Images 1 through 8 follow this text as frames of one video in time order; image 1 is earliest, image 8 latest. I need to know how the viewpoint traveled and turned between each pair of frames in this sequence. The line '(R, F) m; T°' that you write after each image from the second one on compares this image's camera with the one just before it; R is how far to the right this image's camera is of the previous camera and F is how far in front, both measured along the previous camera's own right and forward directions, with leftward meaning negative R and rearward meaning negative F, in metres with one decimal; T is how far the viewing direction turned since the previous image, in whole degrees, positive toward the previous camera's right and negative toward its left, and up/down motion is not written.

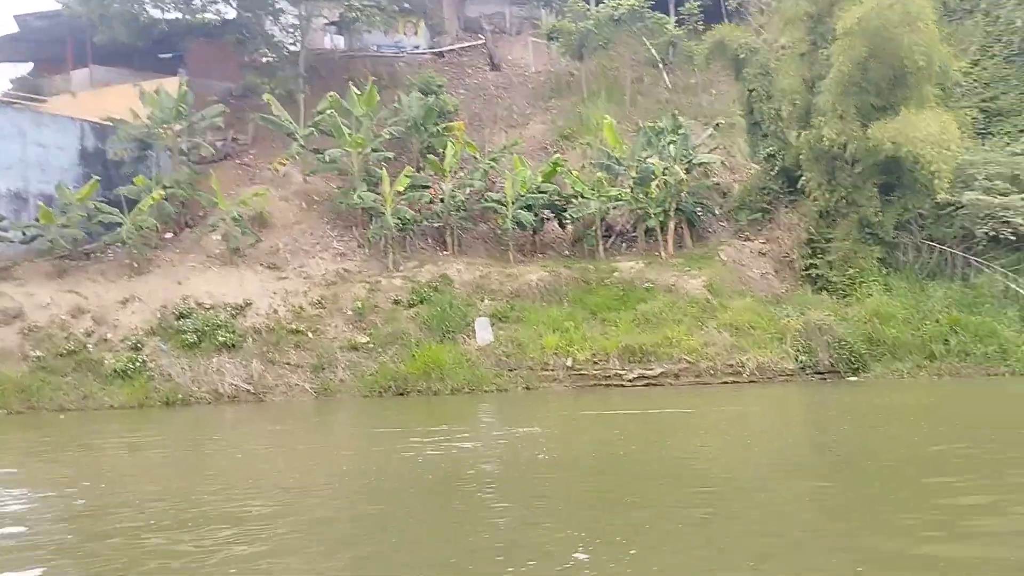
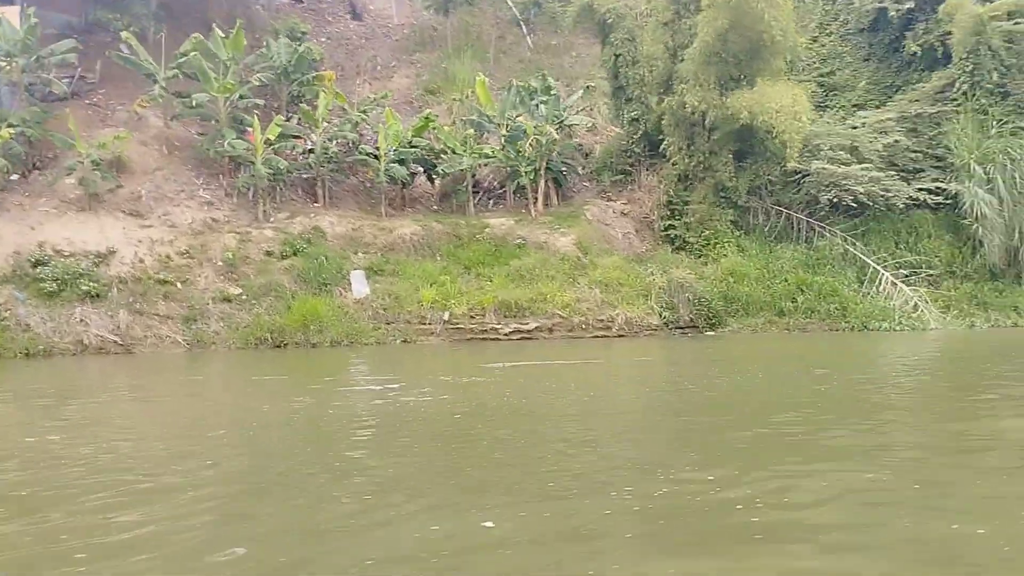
(-0.4, -0.1) m; +10°
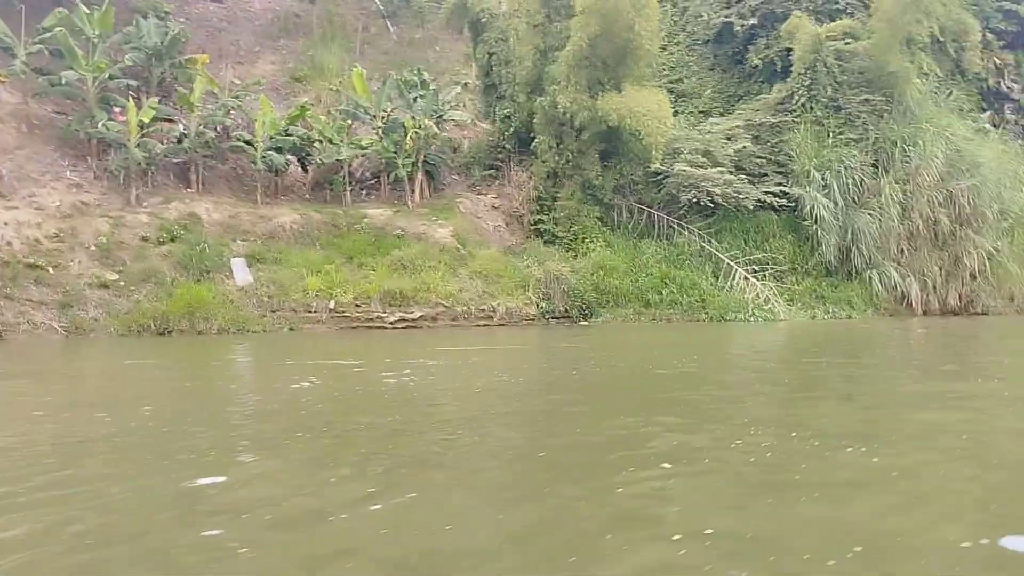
(-0.6, -0.3) m; +10°
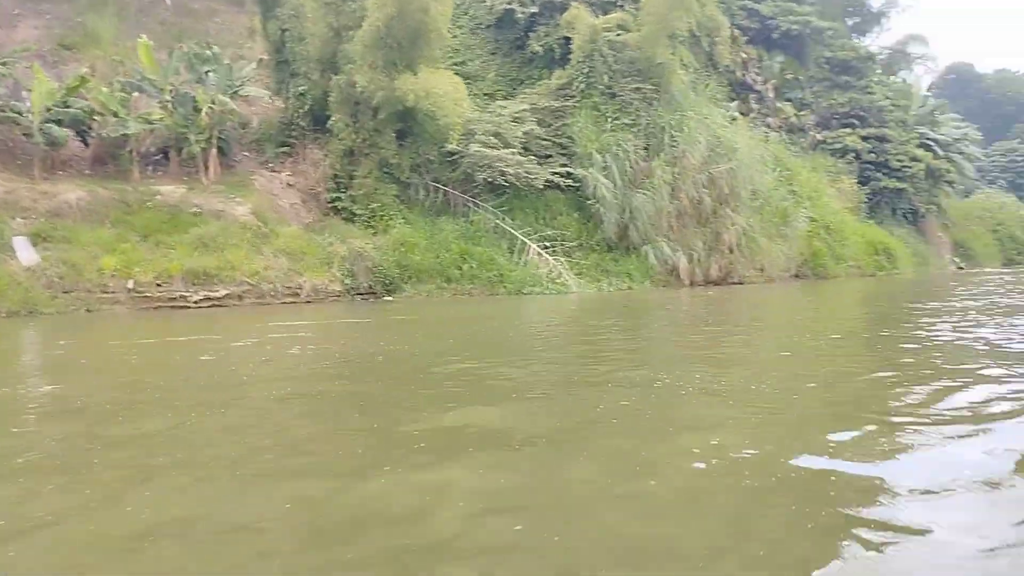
(-0.5, -0.3) m; +14°
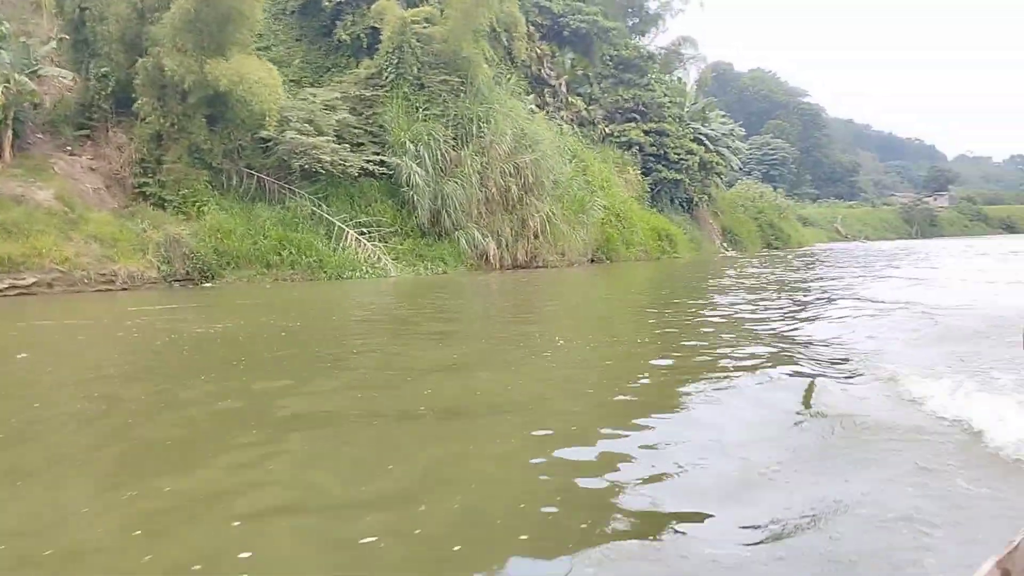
(-0.4, -0.5) m; +13°
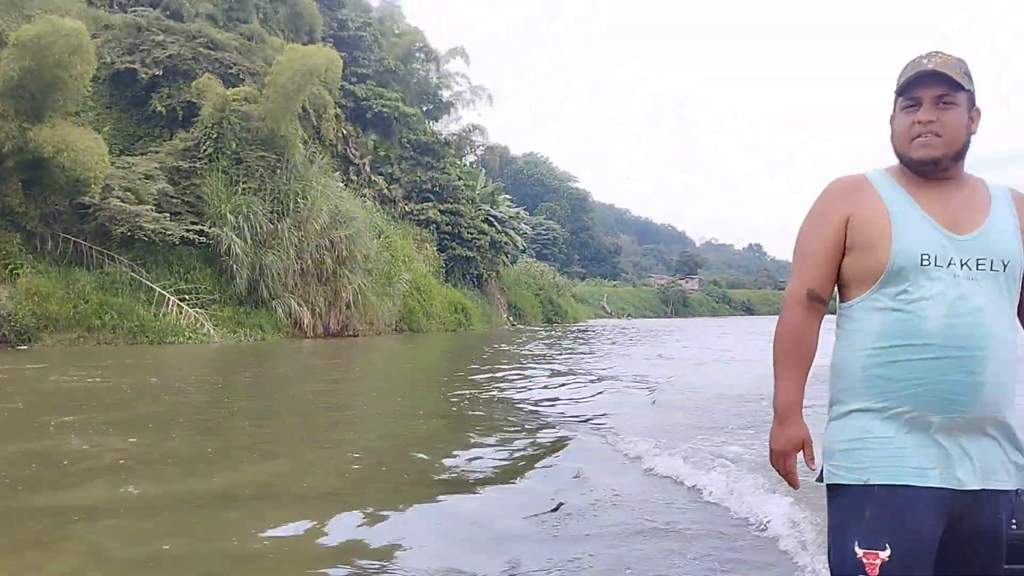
(-0.6, -1.1) m; +13°
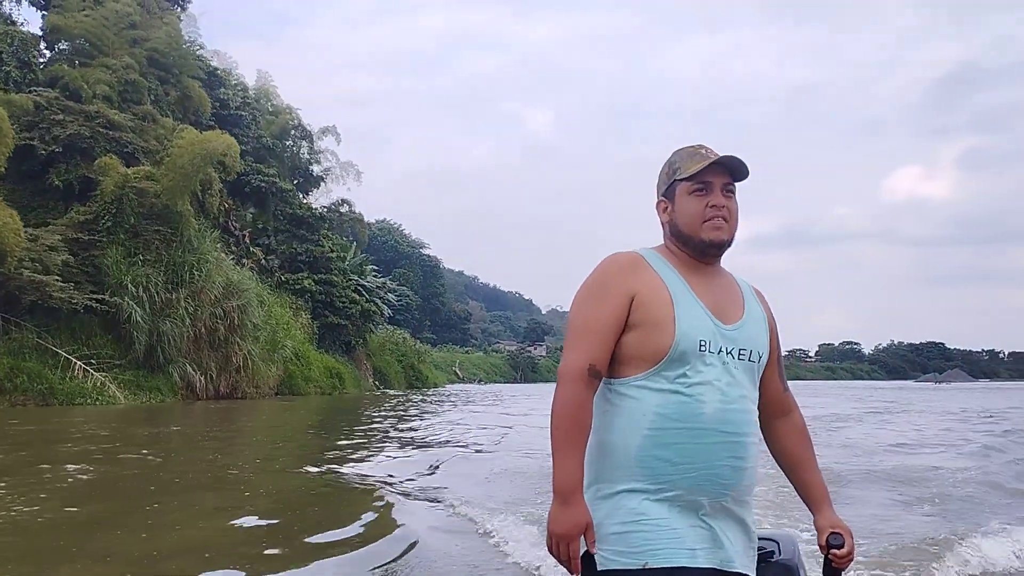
(-0.6, -1.8) m; +9°
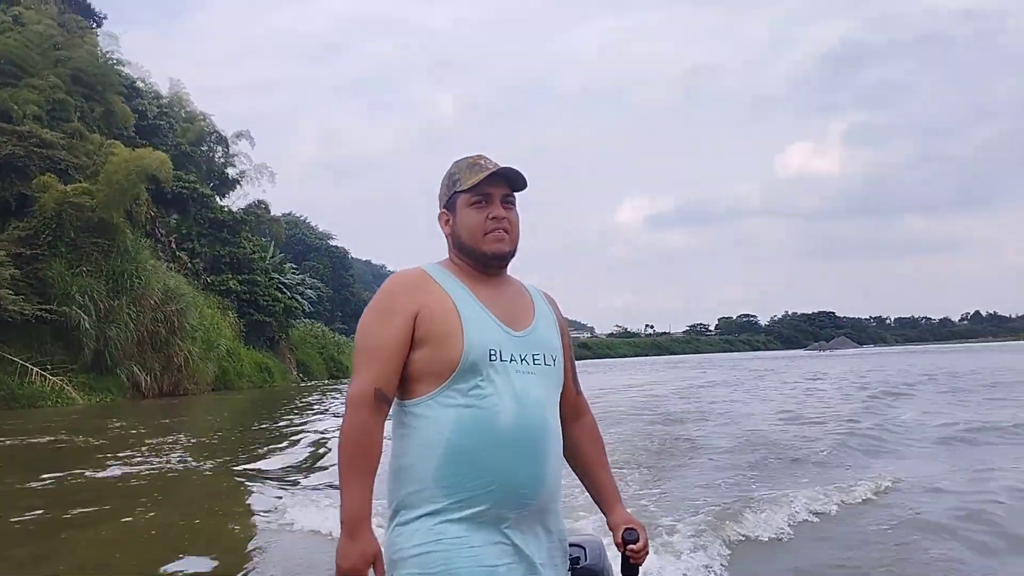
(-0.2, -1.8) m; +5°
